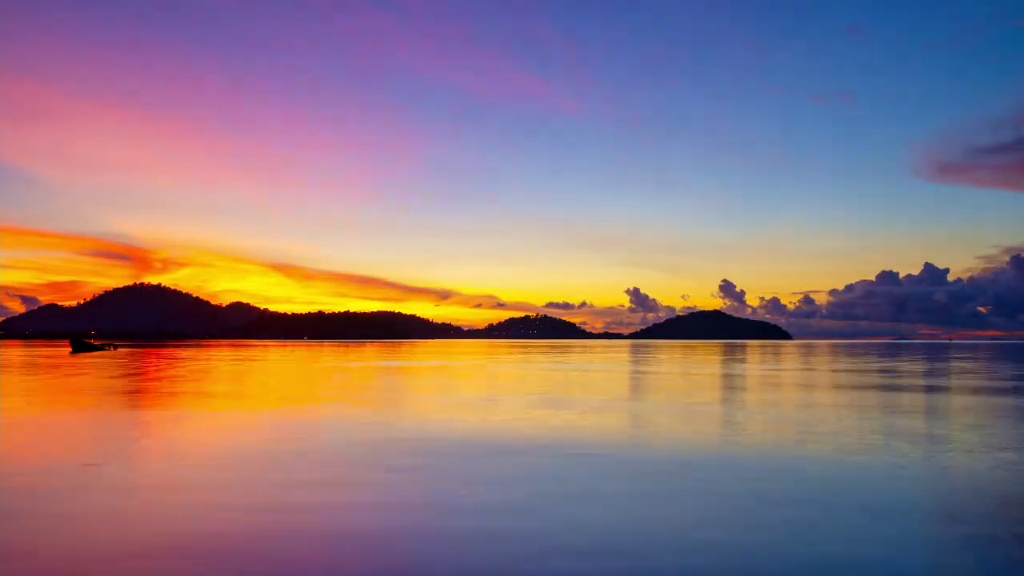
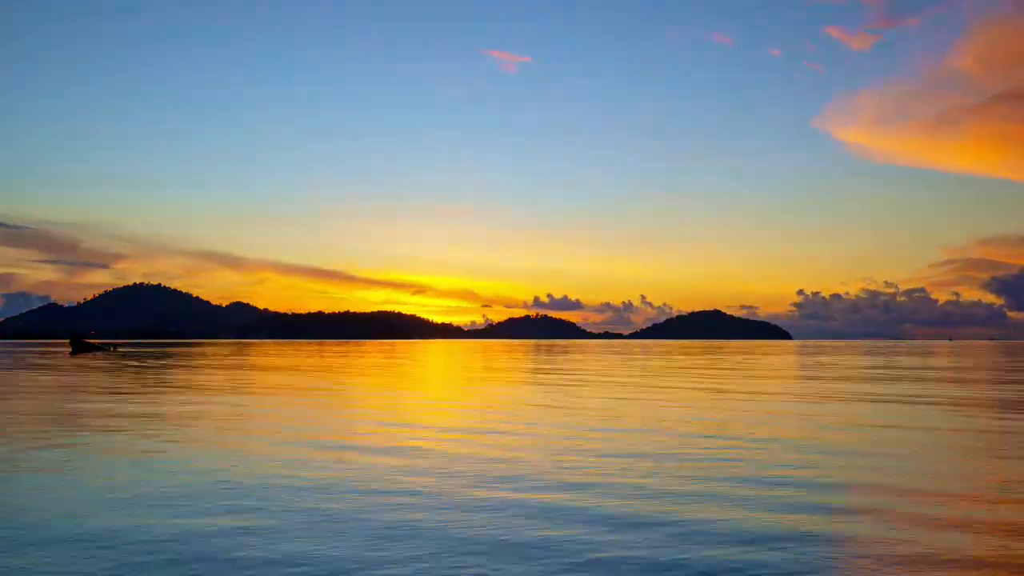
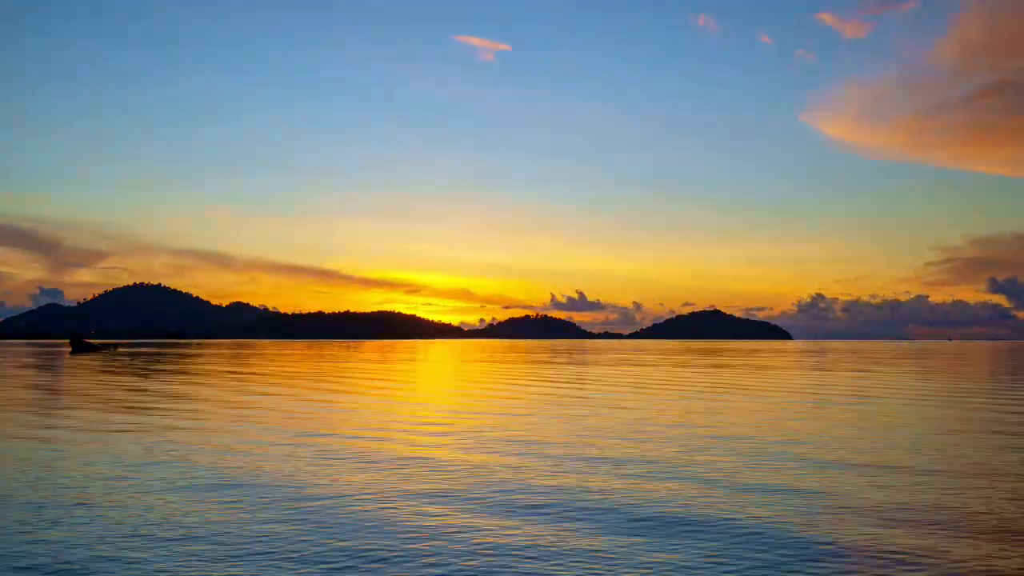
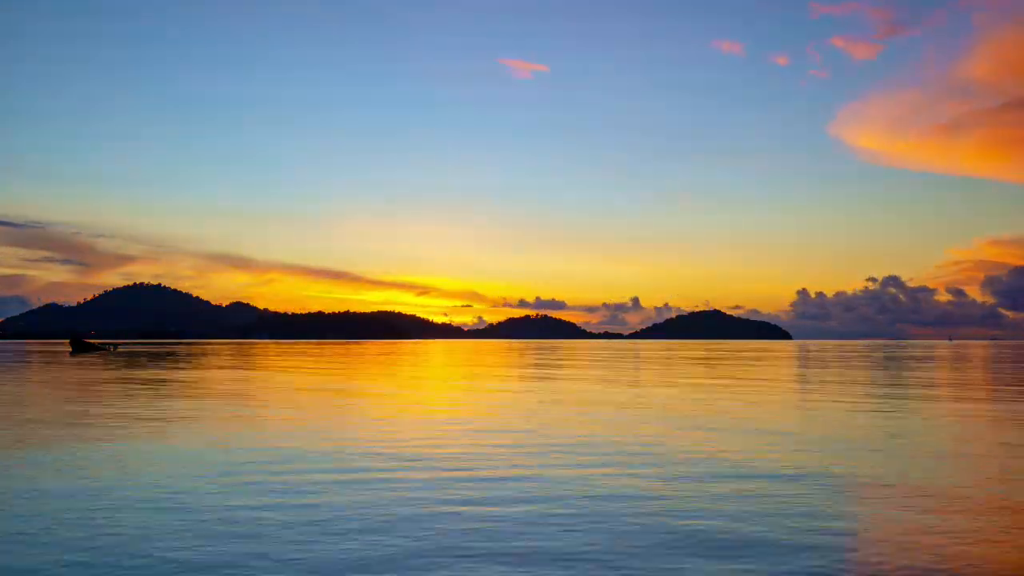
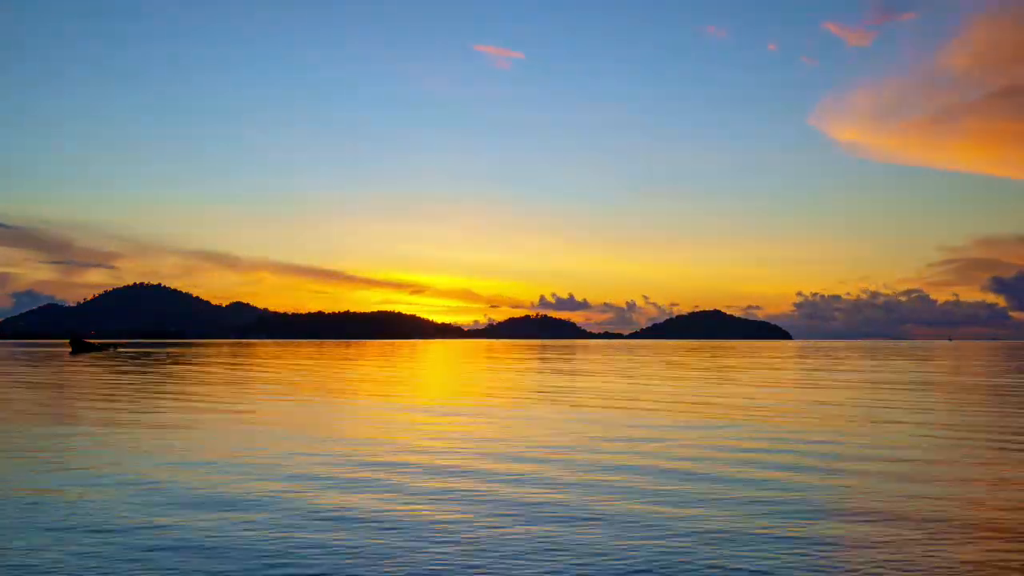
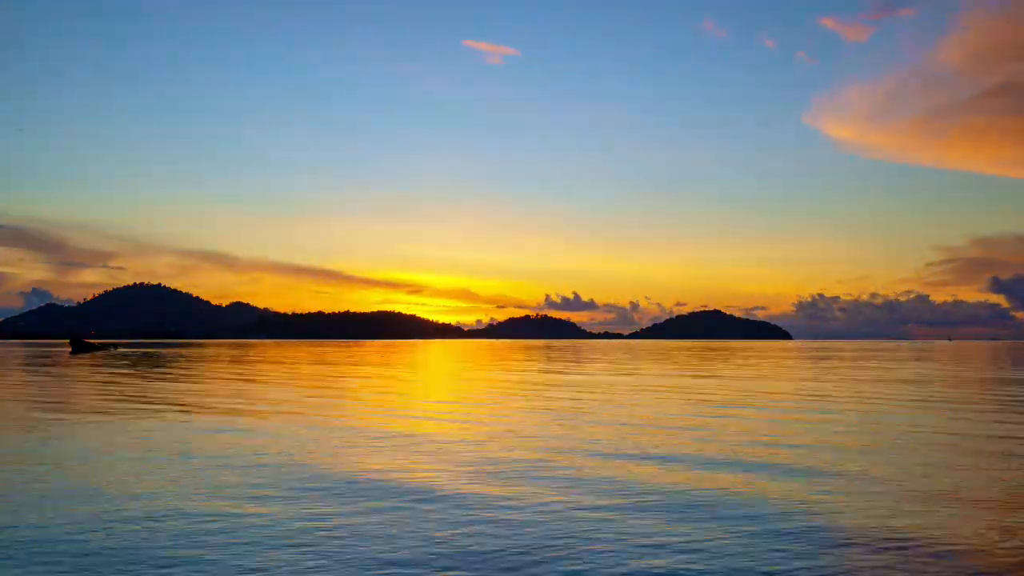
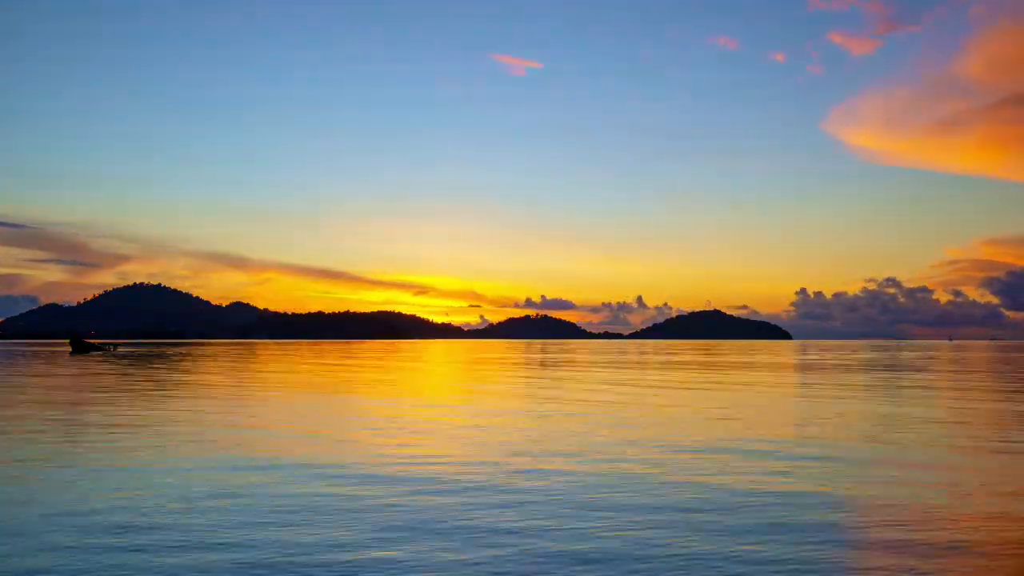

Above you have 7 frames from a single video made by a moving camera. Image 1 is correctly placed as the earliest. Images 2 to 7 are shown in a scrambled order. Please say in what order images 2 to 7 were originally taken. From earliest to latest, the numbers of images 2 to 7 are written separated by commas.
4, 7, 2, 5, 6, 3
